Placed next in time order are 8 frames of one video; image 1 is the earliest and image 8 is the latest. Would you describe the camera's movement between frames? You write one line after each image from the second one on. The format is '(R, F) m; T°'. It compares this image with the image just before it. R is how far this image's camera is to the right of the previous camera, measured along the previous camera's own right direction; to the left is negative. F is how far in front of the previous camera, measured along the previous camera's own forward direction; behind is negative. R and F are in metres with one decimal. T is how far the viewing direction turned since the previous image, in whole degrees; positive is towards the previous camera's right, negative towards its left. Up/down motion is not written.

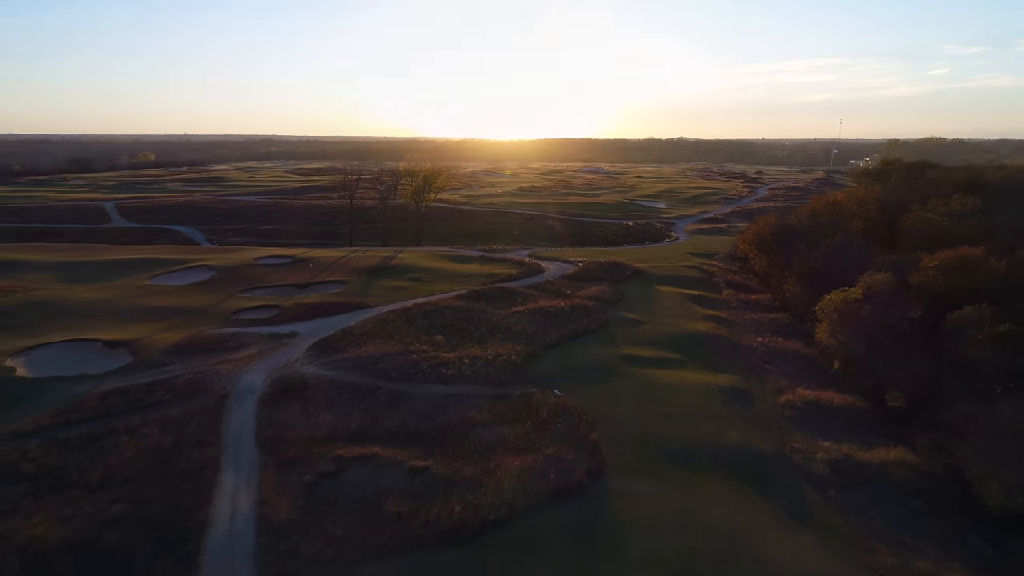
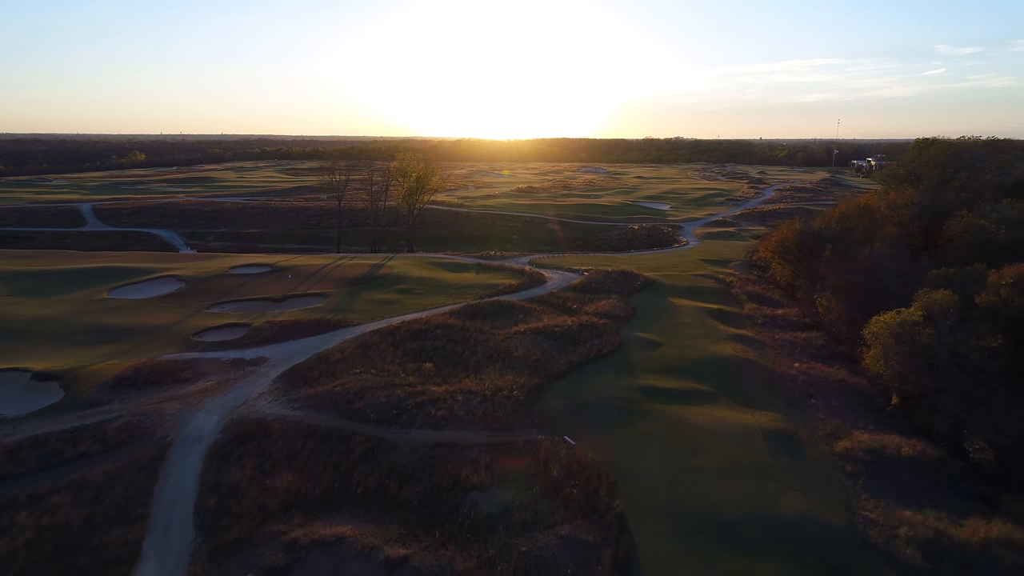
(-0.2, +4.7) m; 0°
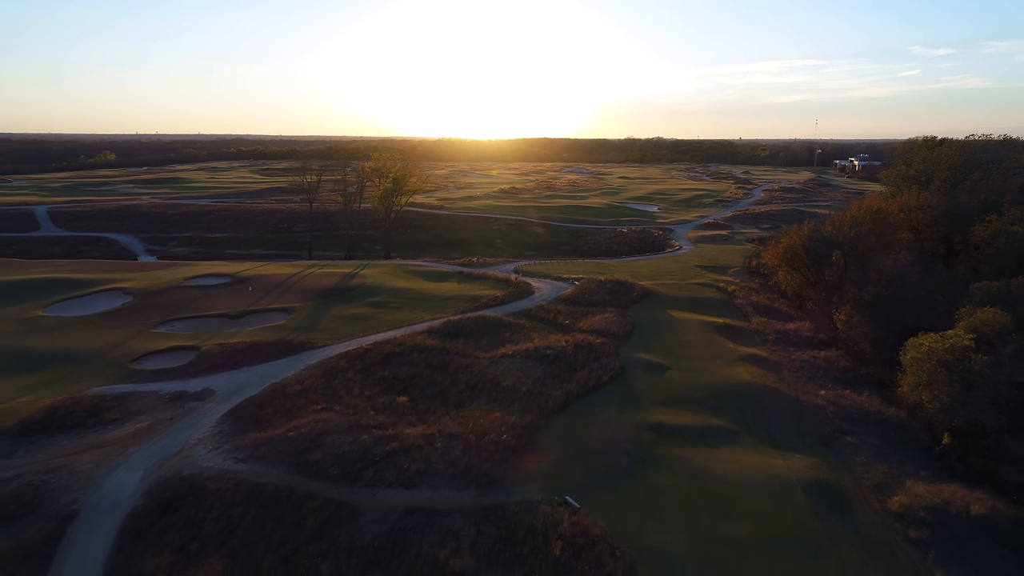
(-0.2, +4.2) m; +1°
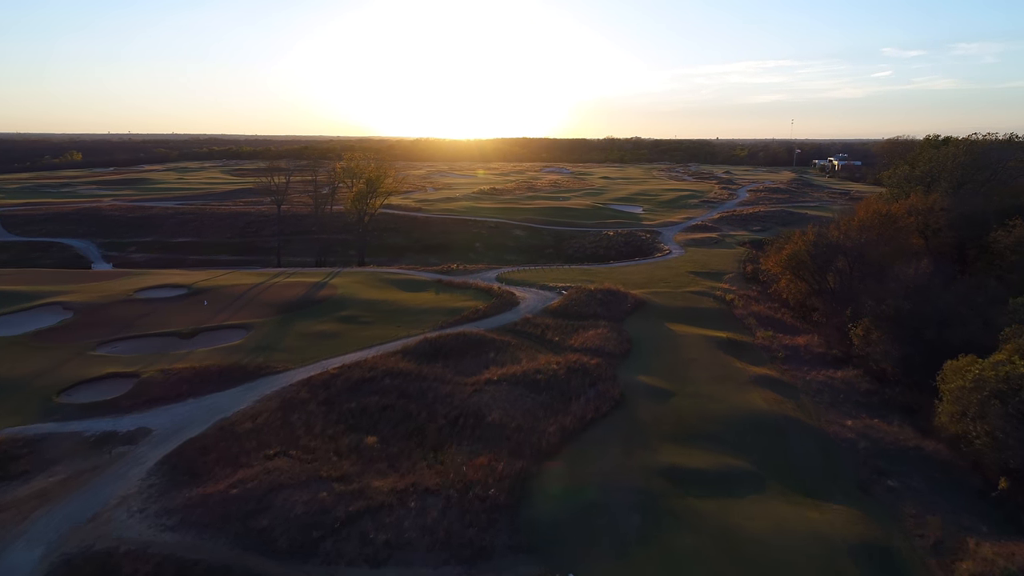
(-0.2, +3.6) m; +2°
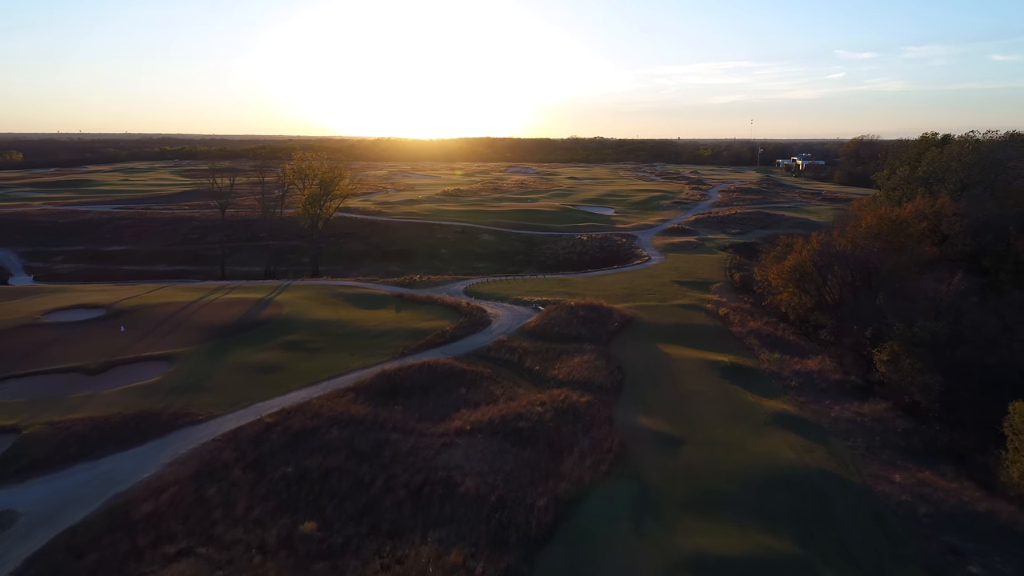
(-0.3, +4.9) m; +3°
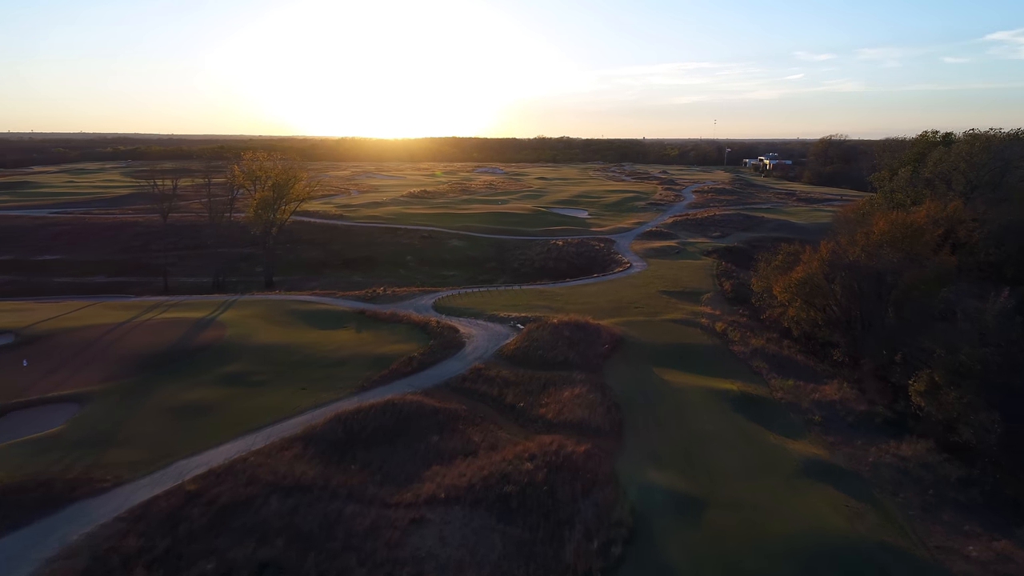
(-0.4, +4.3) m; +3°
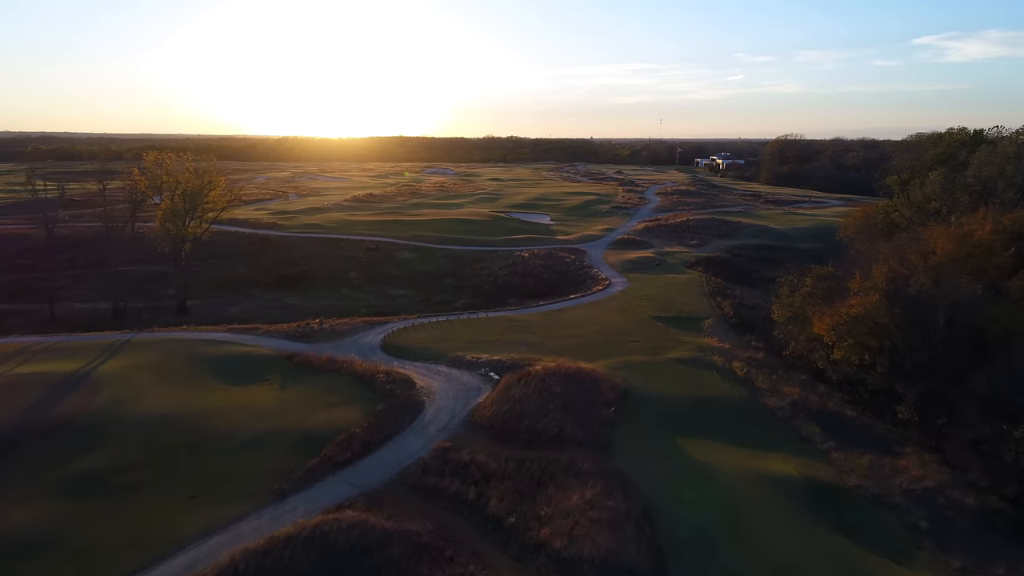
(-0.8, +7.9) m; +4°
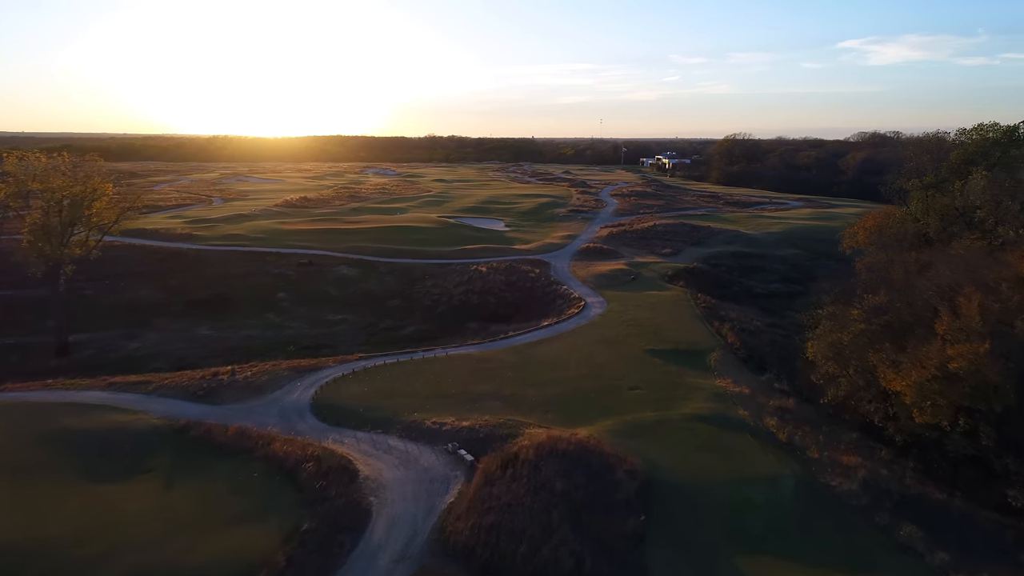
(-0.9, +7.3) m; +5°
